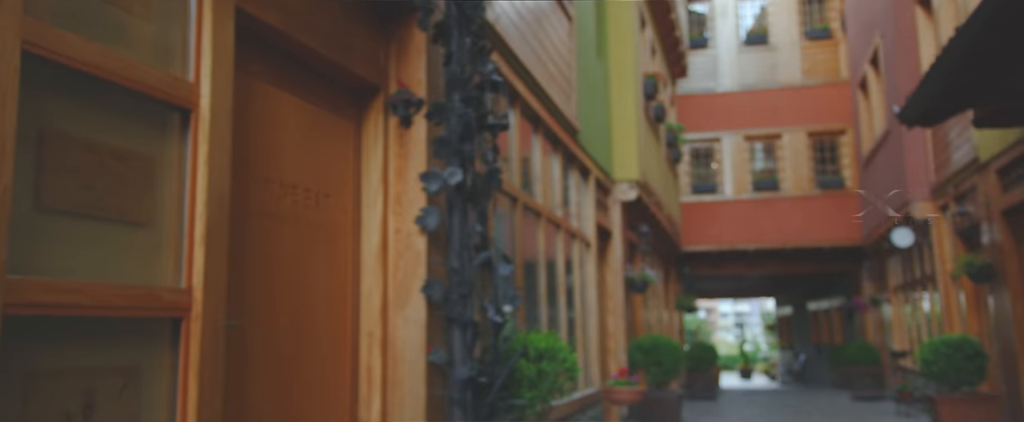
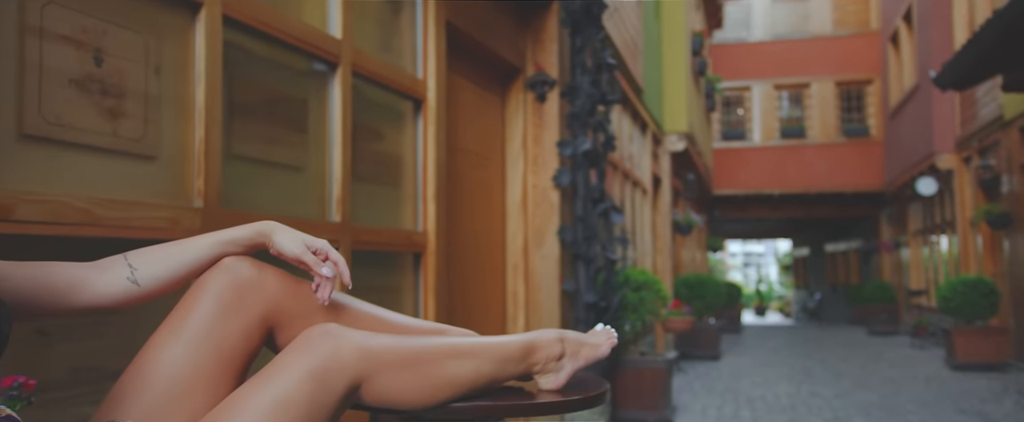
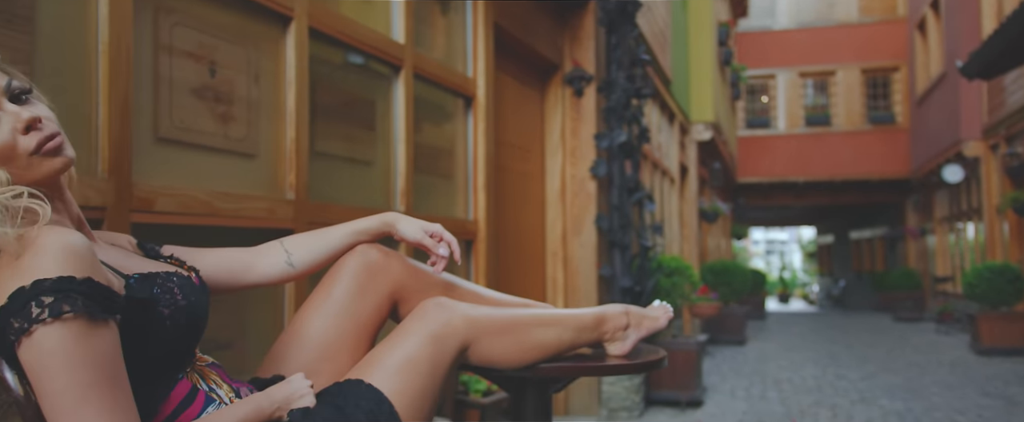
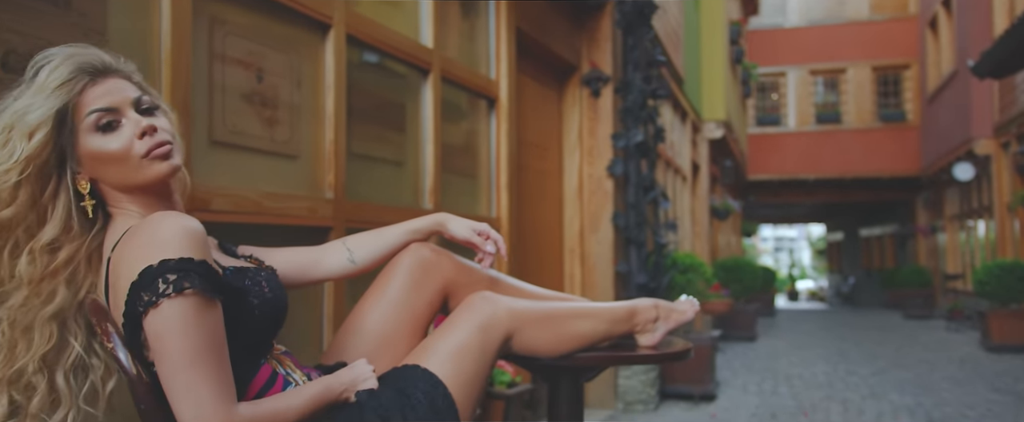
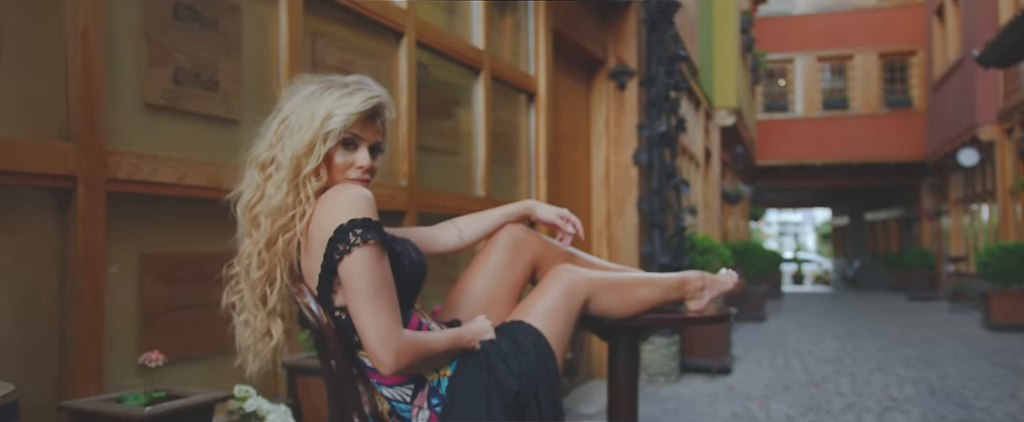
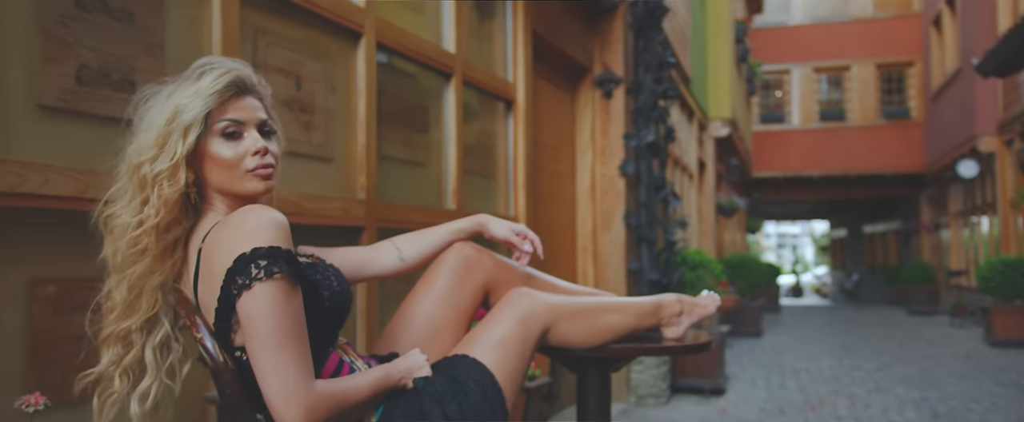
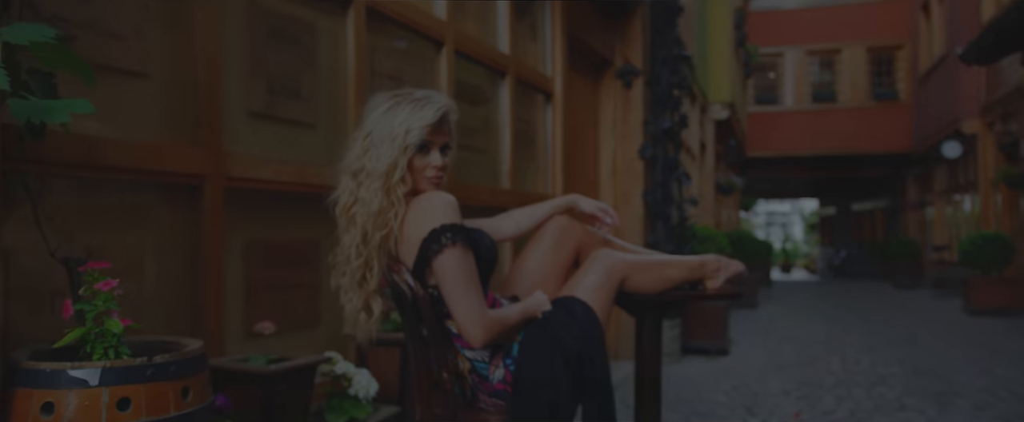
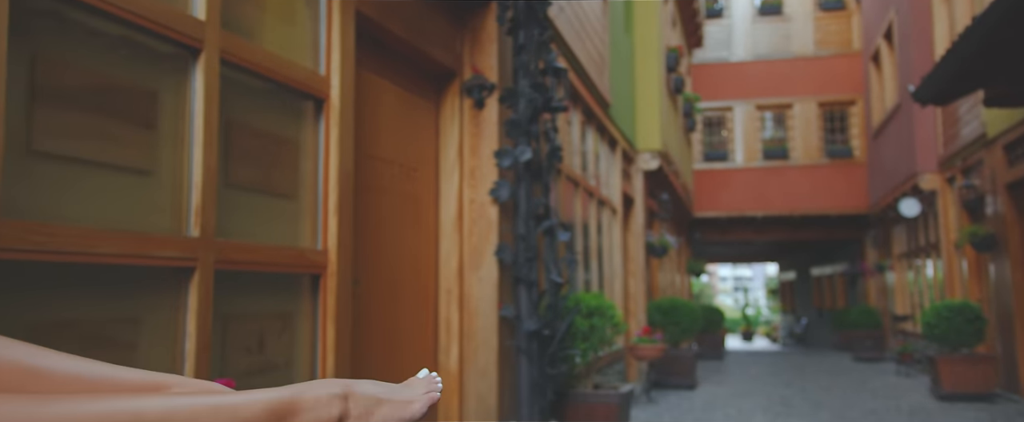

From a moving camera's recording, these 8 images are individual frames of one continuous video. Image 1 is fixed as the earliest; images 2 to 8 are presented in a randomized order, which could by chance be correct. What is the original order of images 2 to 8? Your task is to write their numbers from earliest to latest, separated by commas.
8, 2, 3, 4, 6, 5, 7
